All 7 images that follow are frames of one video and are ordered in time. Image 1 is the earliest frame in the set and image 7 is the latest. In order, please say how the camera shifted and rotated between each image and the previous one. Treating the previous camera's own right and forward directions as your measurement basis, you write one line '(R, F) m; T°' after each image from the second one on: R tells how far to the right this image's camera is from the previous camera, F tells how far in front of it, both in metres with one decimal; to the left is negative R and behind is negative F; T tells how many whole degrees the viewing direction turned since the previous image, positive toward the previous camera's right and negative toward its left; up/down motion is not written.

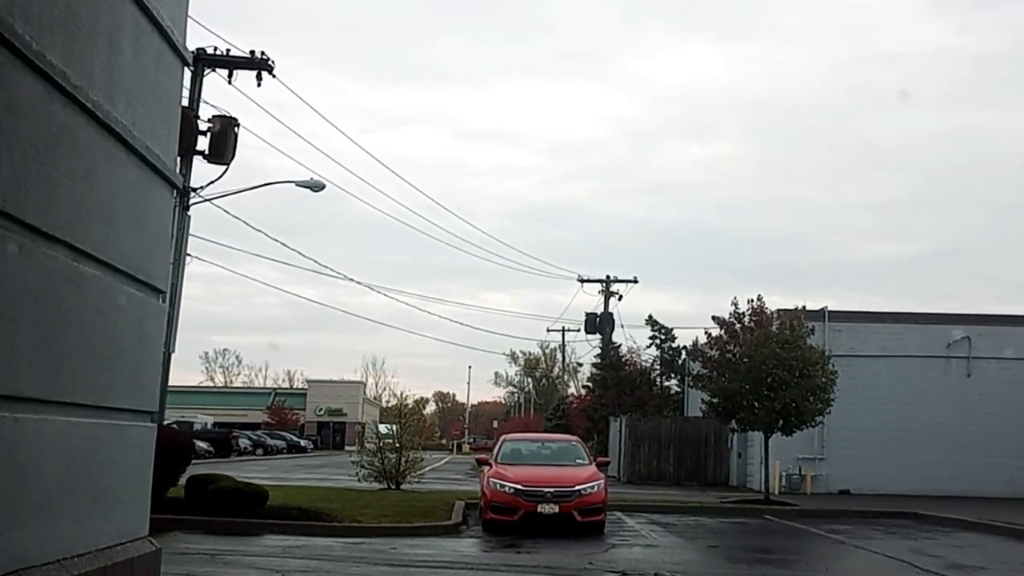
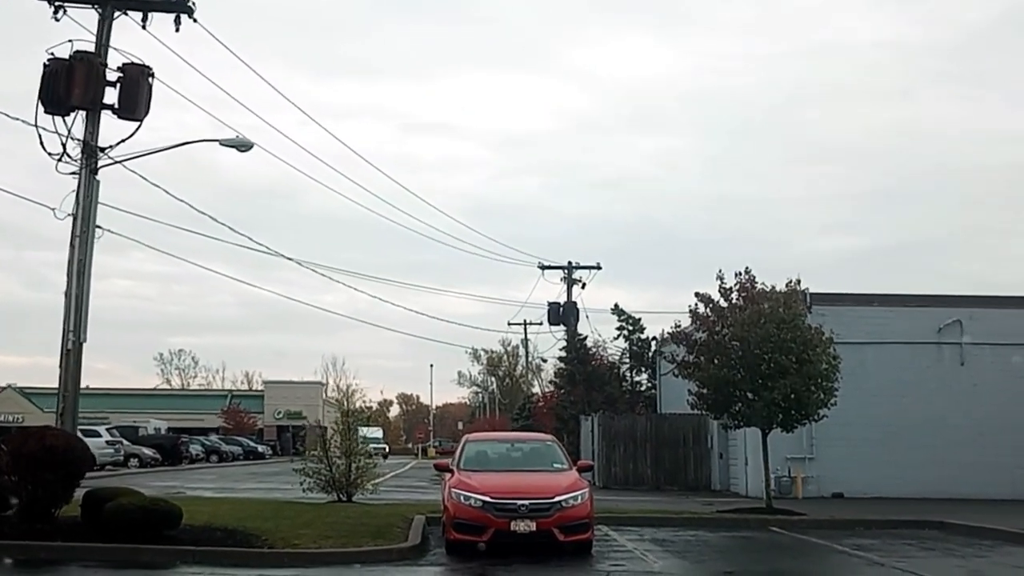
(-0.1, +3.0) m; +2°
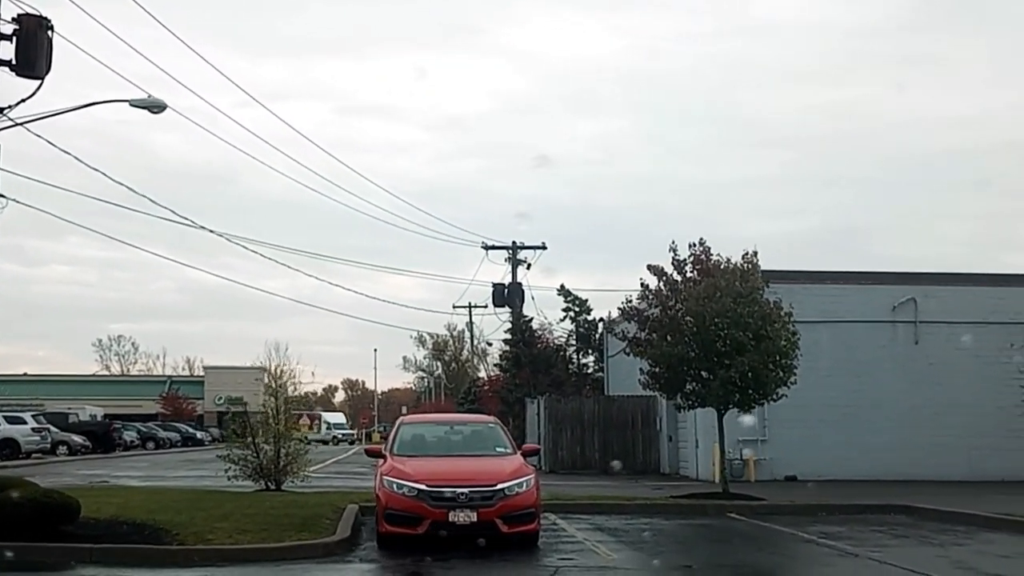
(+0.1, +1.4) m; +3°
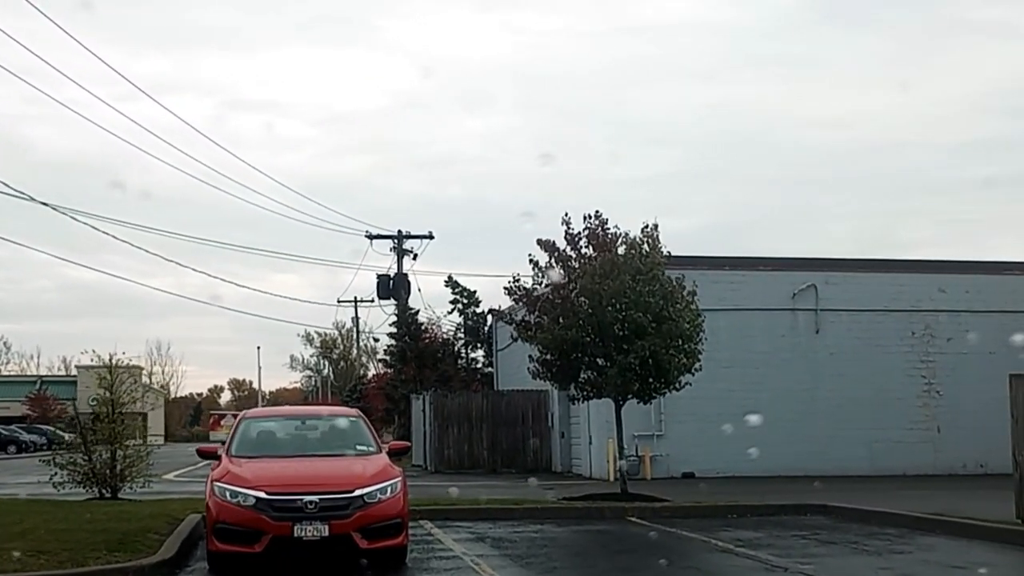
(+0.3, +2.2) m; +5°
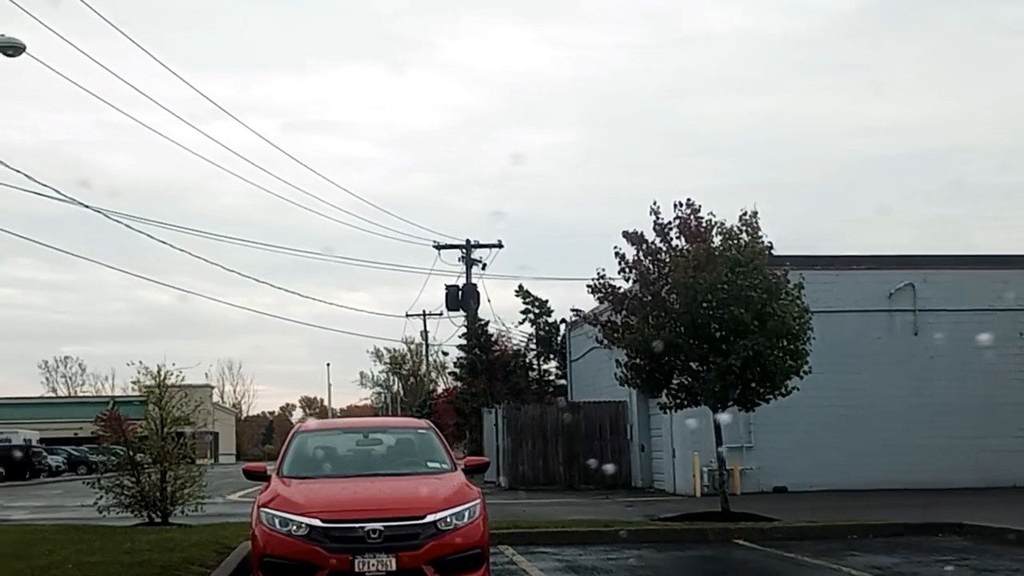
(-0.2, +1.7) m; -3°
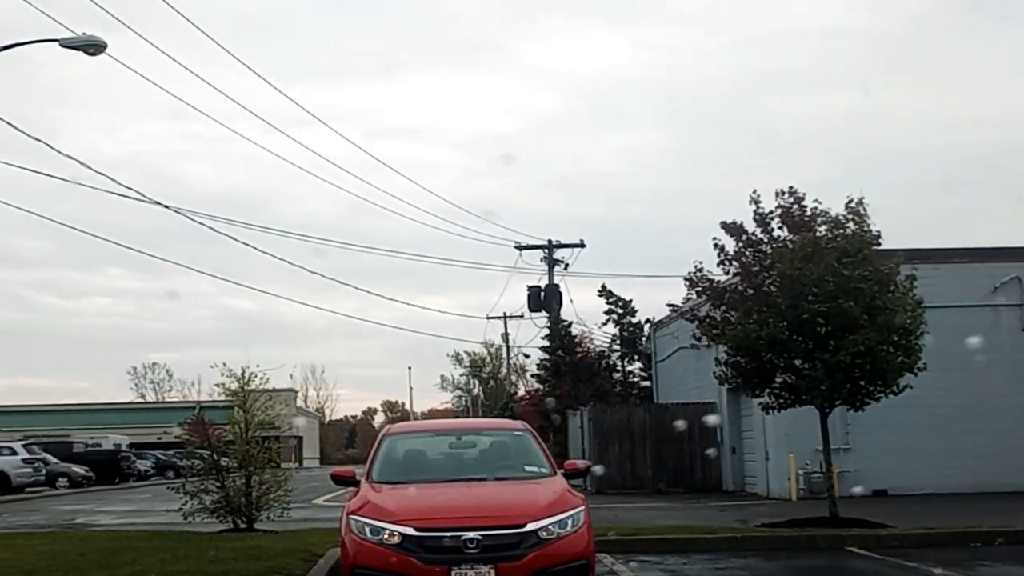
(-0.2, +0.7) m; -4°
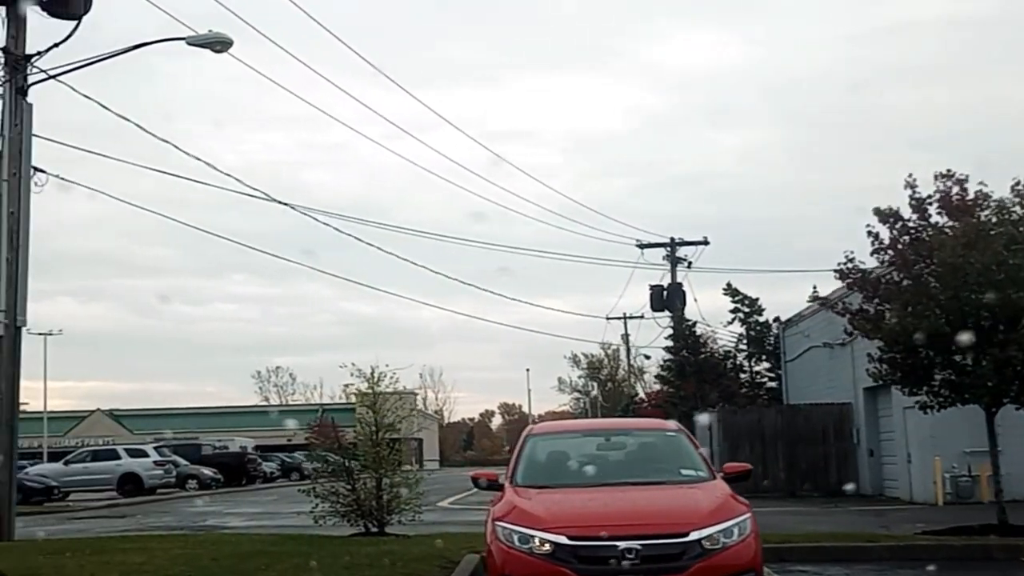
(-0.3, +0.6) m; -6°
